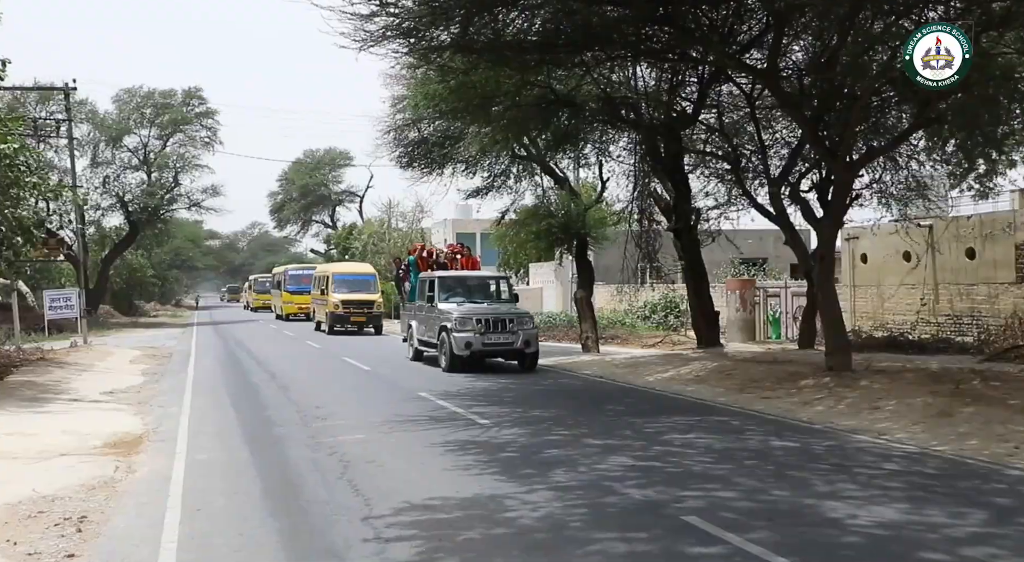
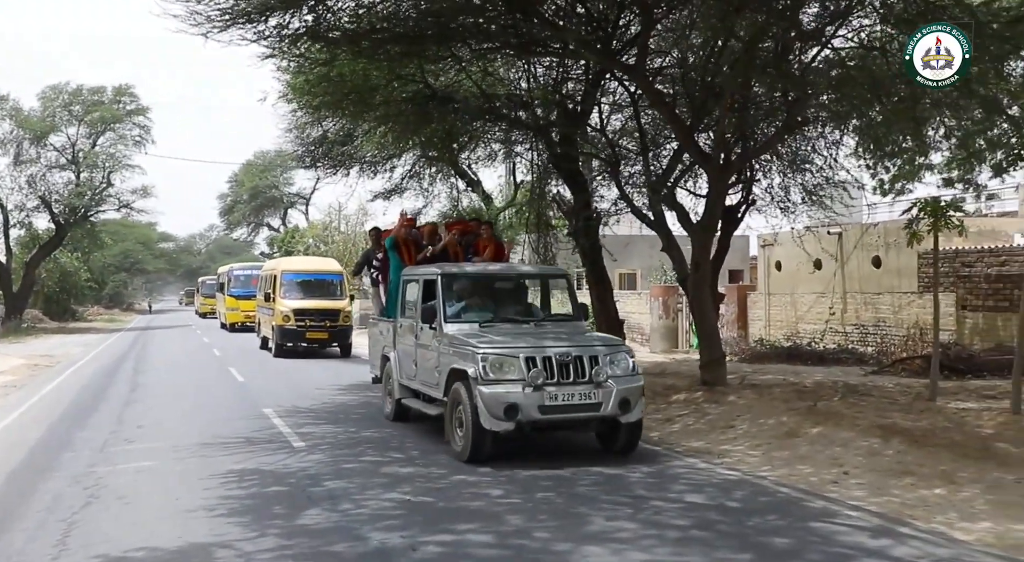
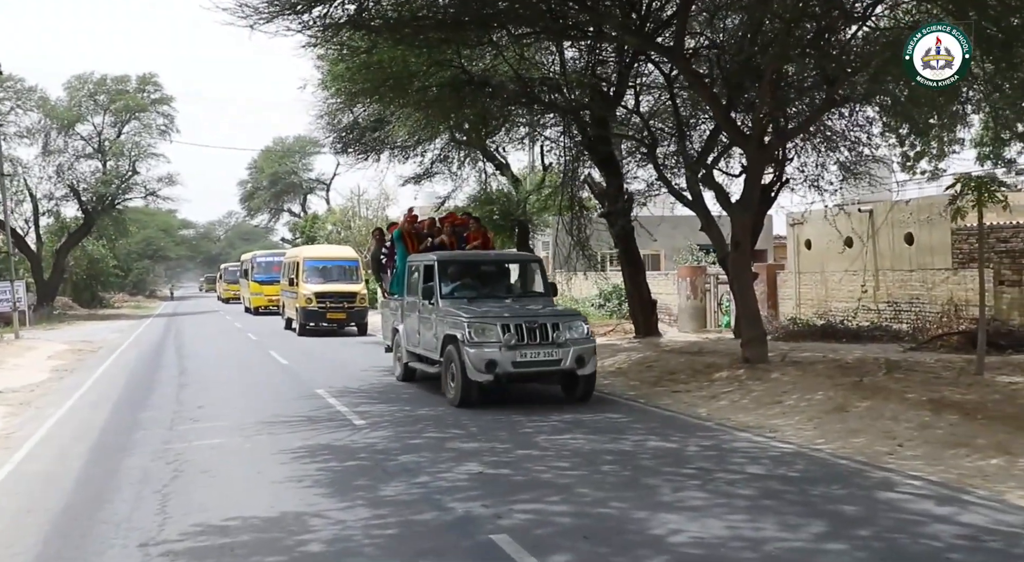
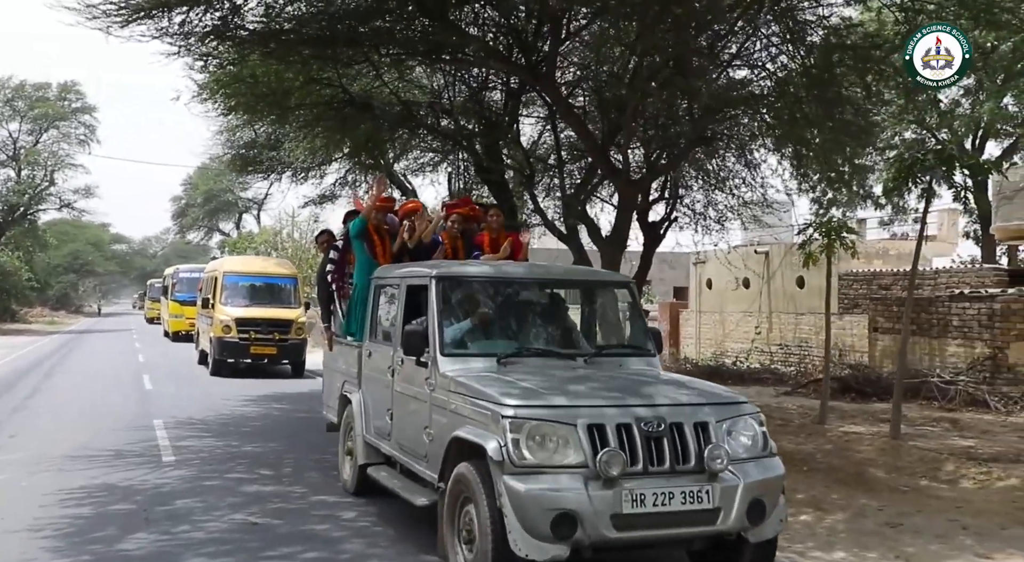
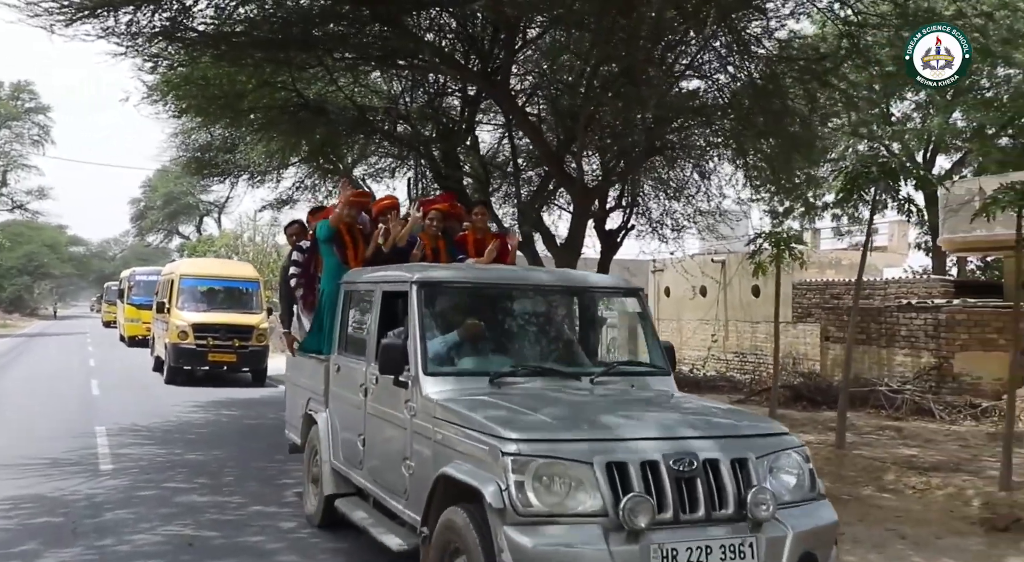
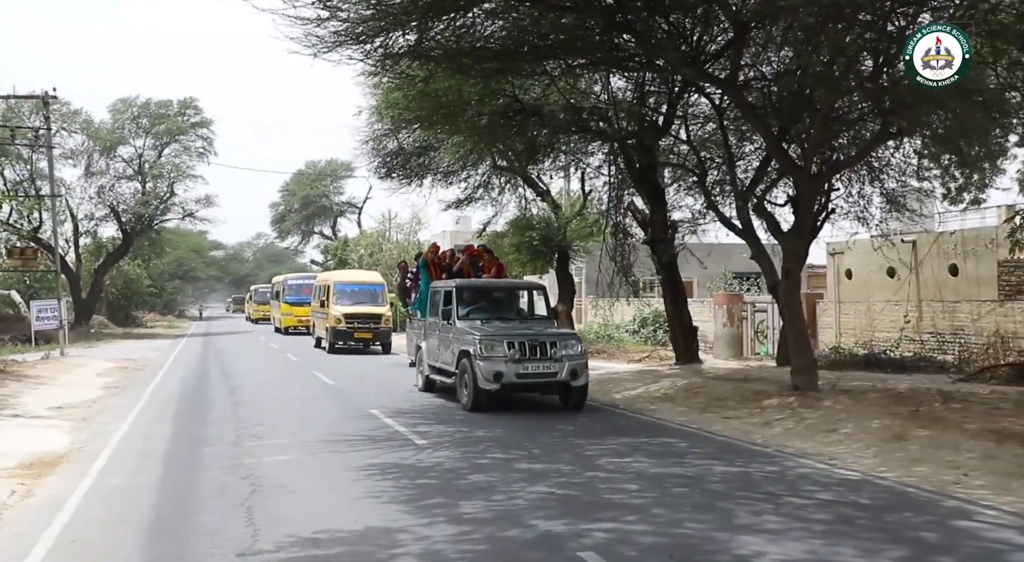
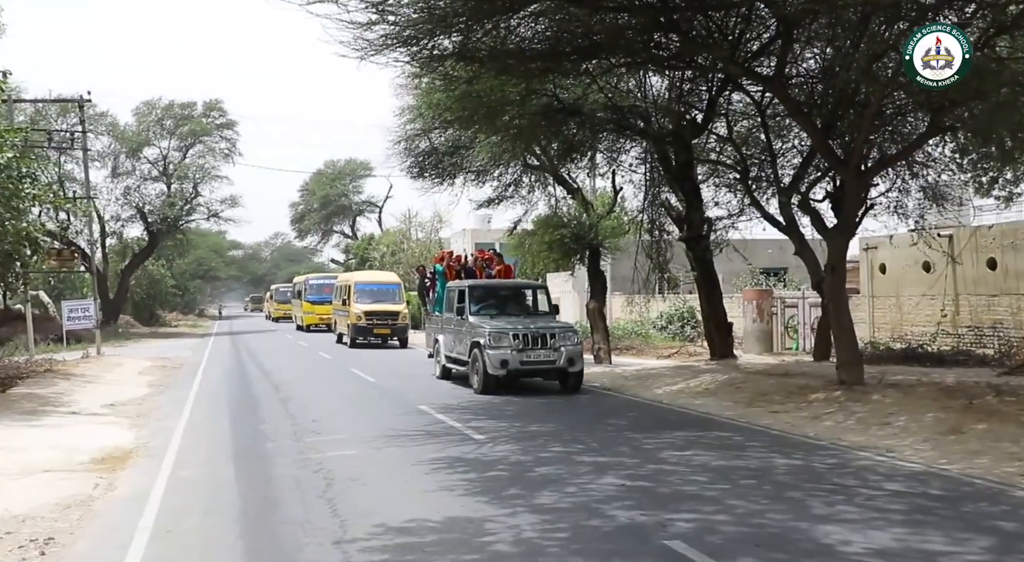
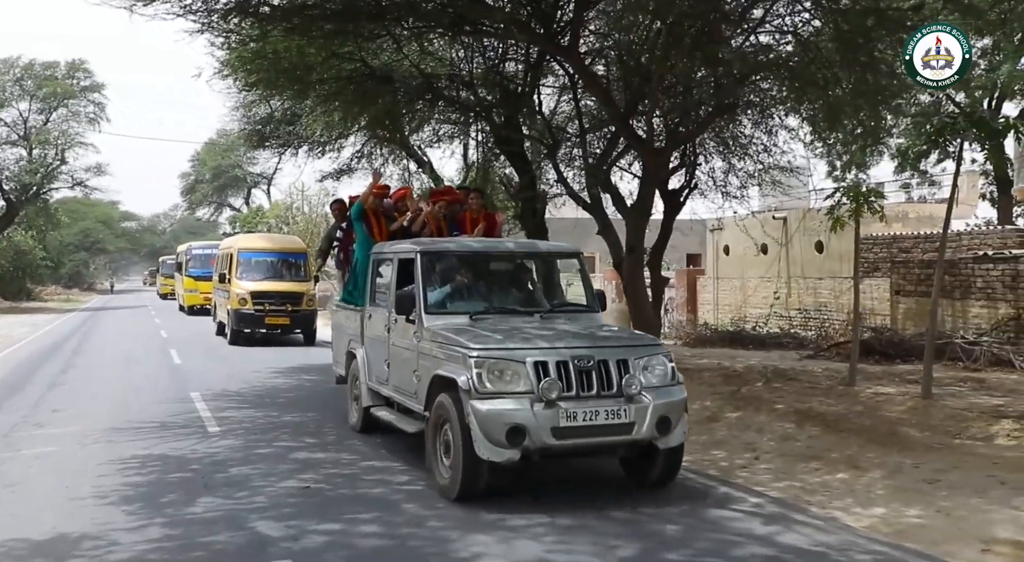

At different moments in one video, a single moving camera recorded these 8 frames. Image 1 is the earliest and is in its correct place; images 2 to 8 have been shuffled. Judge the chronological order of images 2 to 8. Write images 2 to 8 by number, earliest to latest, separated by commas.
7, 6, 3, 2, 8, 4, 5
